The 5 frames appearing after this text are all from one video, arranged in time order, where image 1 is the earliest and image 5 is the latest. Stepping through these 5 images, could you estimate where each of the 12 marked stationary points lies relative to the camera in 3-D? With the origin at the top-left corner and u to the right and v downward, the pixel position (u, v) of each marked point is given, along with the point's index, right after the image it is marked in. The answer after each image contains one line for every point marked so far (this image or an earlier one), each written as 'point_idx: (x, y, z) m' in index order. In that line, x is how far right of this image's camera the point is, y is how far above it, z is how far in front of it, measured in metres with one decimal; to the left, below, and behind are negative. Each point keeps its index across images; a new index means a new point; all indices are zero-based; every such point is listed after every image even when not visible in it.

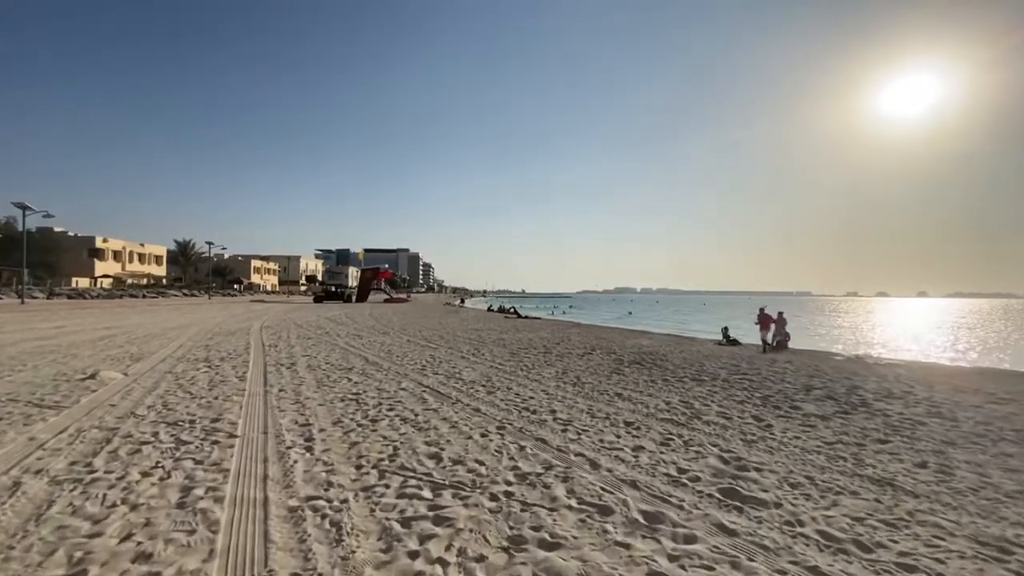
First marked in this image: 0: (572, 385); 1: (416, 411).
0: (+1.2, -2.0, +9.9) m
1: (-1.5, -1.9, +7.3) m
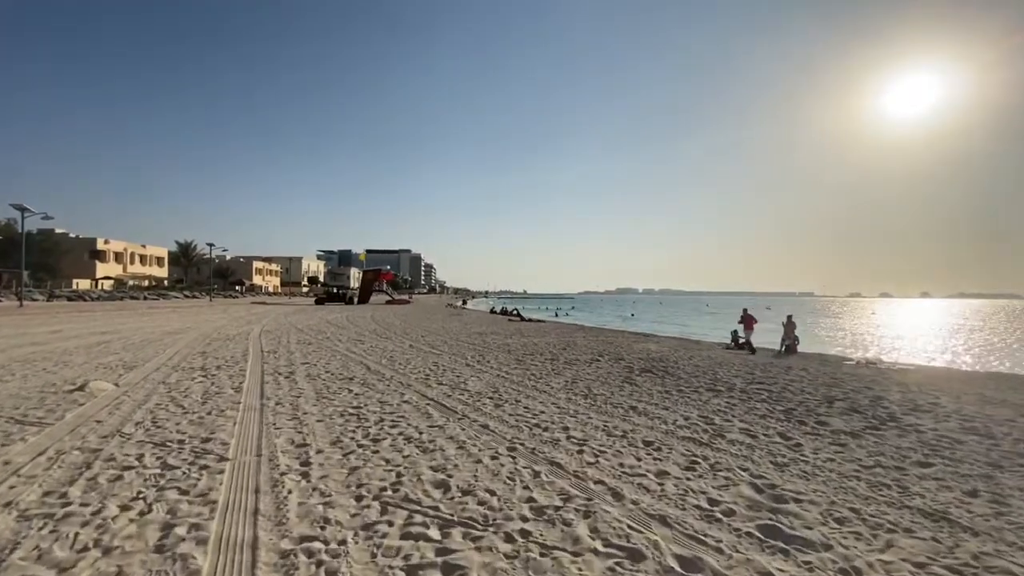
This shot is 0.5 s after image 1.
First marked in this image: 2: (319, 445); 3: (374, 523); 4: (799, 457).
0: (+1.4, -2.1, +9.4) m
1: (-1.3, -2.0, +6.9) m
2: (-2.5, -2.0, +6.2) m
3: (-1.2, -2.0, +4.2) m
4: (+3.6, -2.1, +6.1) m
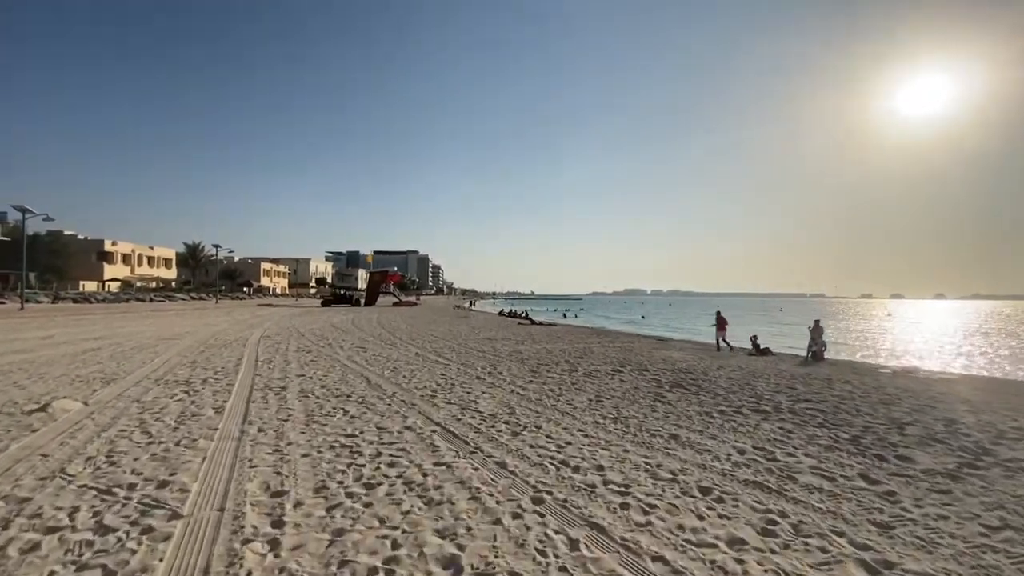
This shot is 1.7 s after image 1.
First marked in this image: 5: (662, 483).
0: (+1.7, -2.2, +8.2) m
1: (-1.0, -2.1, +5.7) m
2: (-2.2, -2.1, +5.0) m
3: (-1.0, -2.1, +3.0) m
4: (+3.9, -2.3, +4.8) m
5: (+1.7, -2.2, +5.5) m
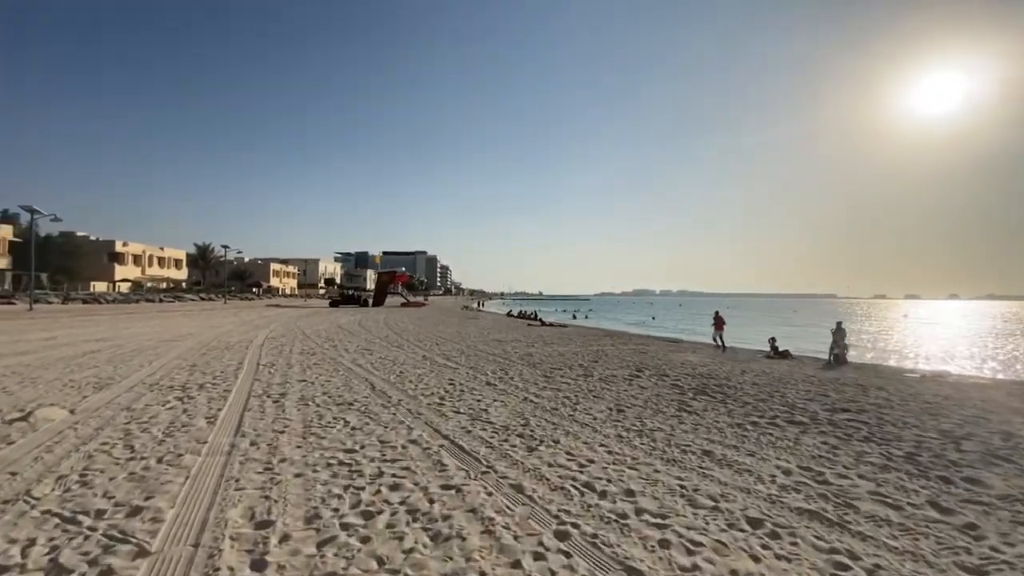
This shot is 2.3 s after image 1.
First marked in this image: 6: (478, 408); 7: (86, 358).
0: (+1.9, -2.2, +7.4) m
1: (-0.8, -2.1, +5.0) m
2: (-2.0, -2.1, +4.4) m
3: (-0.8, -2.1, +2.3) m
4: (+4.1, -2.3, +4.1) m
5: (+1.9, -2.2, +4.8) m
6: (-0.6, -2.2, +8.9) m
7: (-12.8, -2.1, +14.6) m
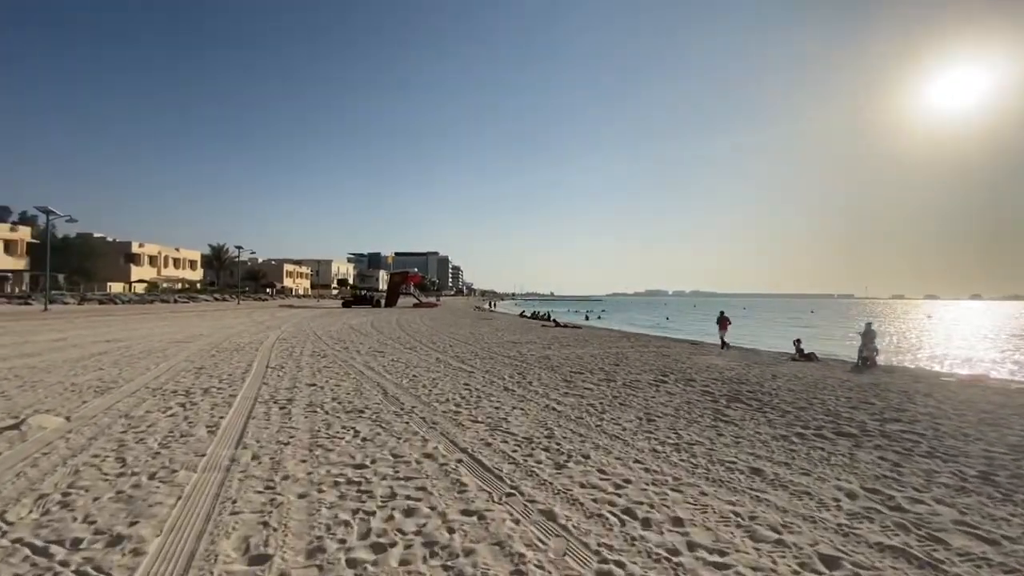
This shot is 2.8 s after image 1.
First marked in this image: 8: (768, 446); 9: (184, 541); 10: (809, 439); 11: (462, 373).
0: (+2.3, -2.2, +6.8) m
1: (-0.6, -2.1, +4.4) m
2: (-1.8, -2.1, +3.8) m
3: (-0.6, -2.1, +1.7) m
4: (+4.3, -2.2, +3.4) m
5: (+2.1, -2.2, +4.1) m
6: (-0.2, -2.2, +8.2) m
7: (-12.3, -2.1, +14.3) m
8: (+3.7, -2.3, +7.1) m
9: (-2.8, -2.1, +4.1) m
10: (+4.6, -2.3, +7.6) m
11: (-1.3, -2.2, +12.8) m
